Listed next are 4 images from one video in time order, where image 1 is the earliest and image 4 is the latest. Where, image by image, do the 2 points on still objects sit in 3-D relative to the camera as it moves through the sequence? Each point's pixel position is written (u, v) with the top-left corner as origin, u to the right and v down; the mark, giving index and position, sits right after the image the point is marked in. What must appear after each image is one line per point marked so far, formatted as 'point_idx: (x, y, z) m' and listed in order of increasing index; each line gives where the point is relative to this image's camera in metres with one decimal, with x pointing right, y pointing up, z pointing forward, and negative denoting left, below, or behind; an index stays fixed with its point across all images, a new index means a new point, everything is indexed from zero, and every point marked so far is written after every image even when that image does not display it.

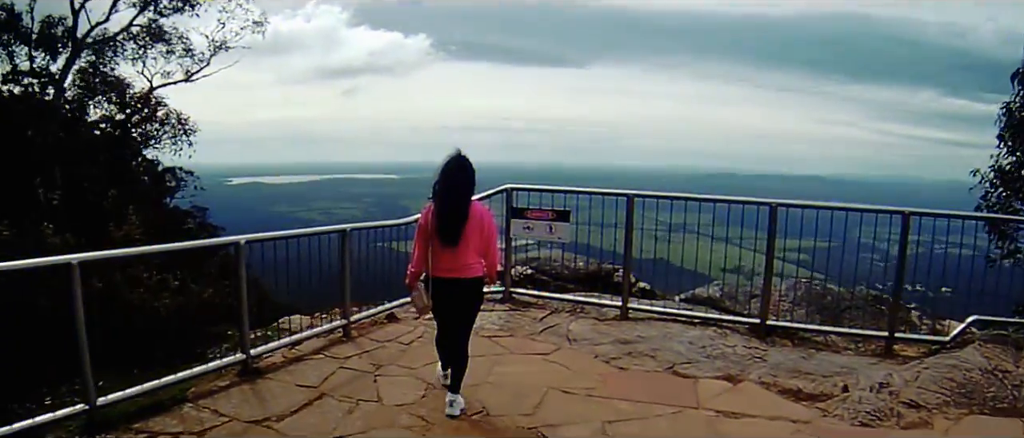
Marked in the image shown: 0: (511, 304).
0: (0.0, -0.8, +5.8) m
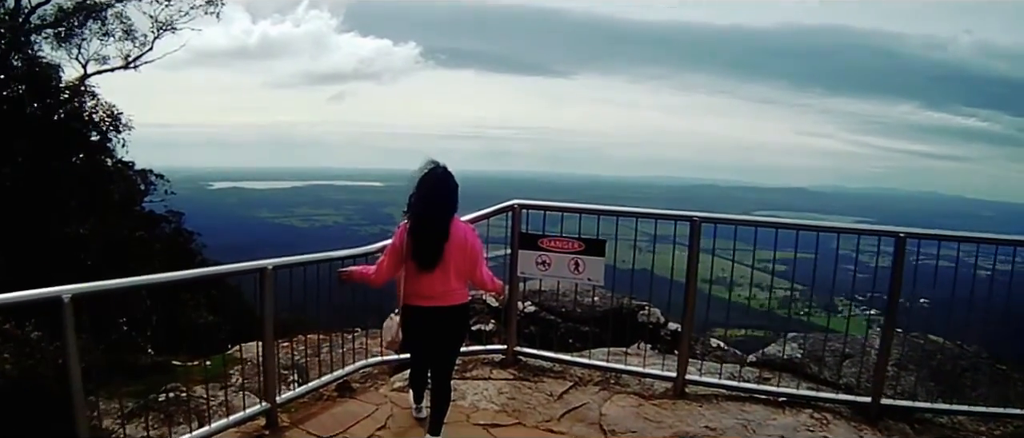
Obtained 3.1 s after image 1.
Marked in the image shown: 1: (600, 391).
0: (0.0, -0.9, +4.2) m
1: (+0.5, -1.0, +3.8) m
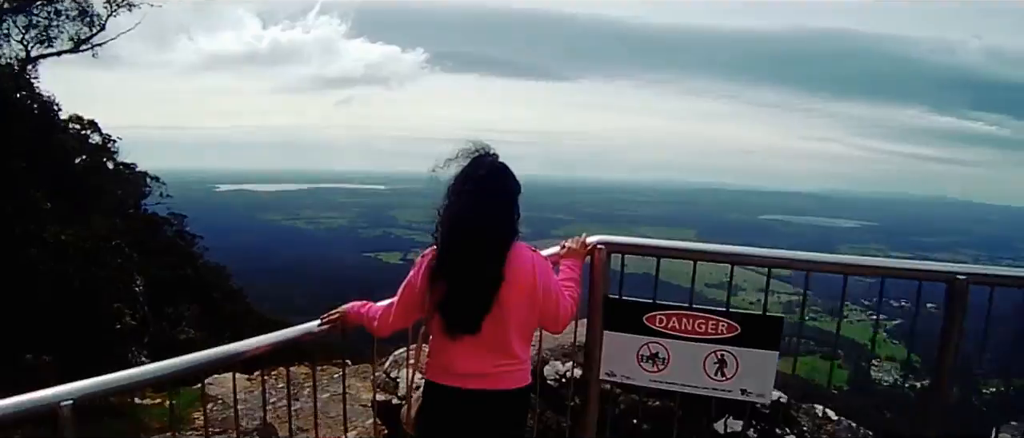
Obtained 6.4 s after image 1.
0: (+0.3, -1.1, +2.5) m
1: (+0.7, -1.2, +2.1) m
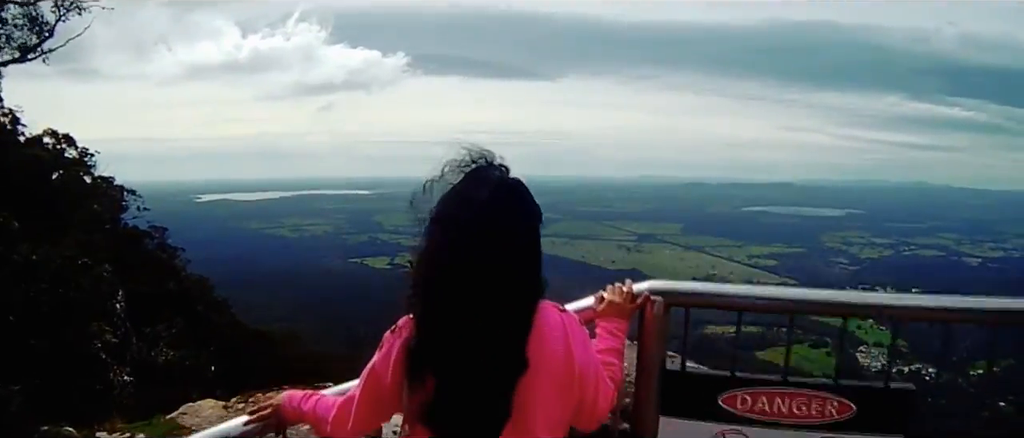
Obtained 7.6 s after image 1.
0: (+0.2, -1.1, +2.0) m
1: (+0.7, -1.2, +1.7) m
